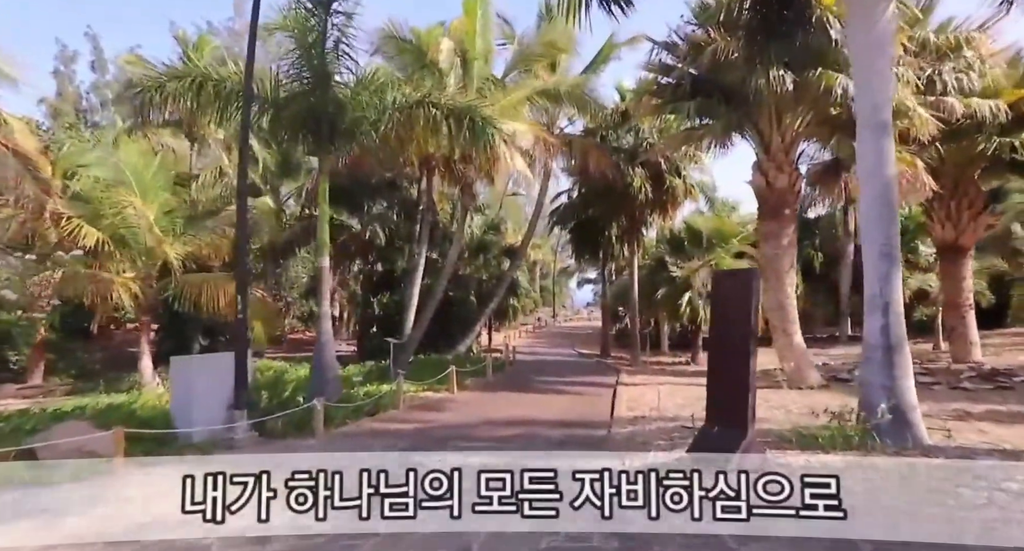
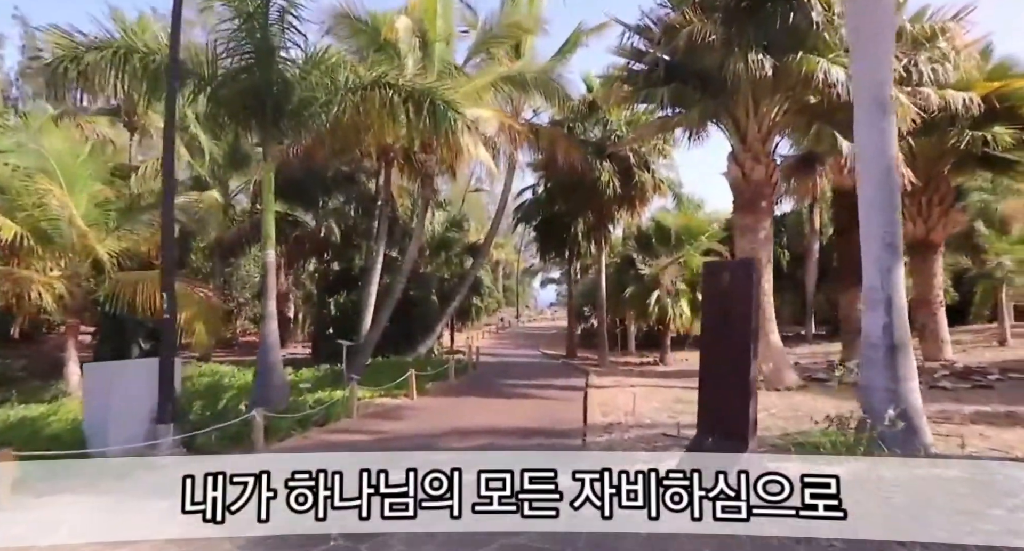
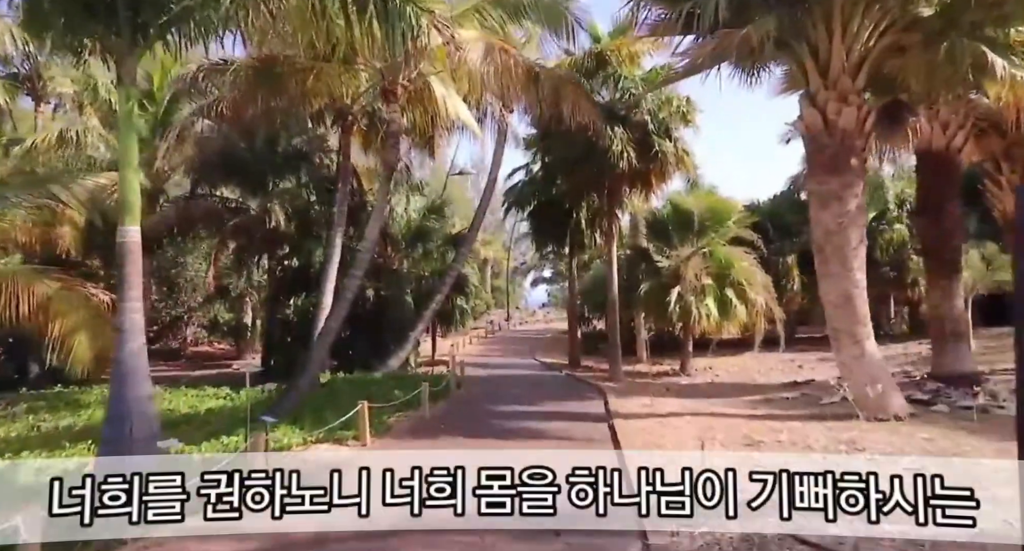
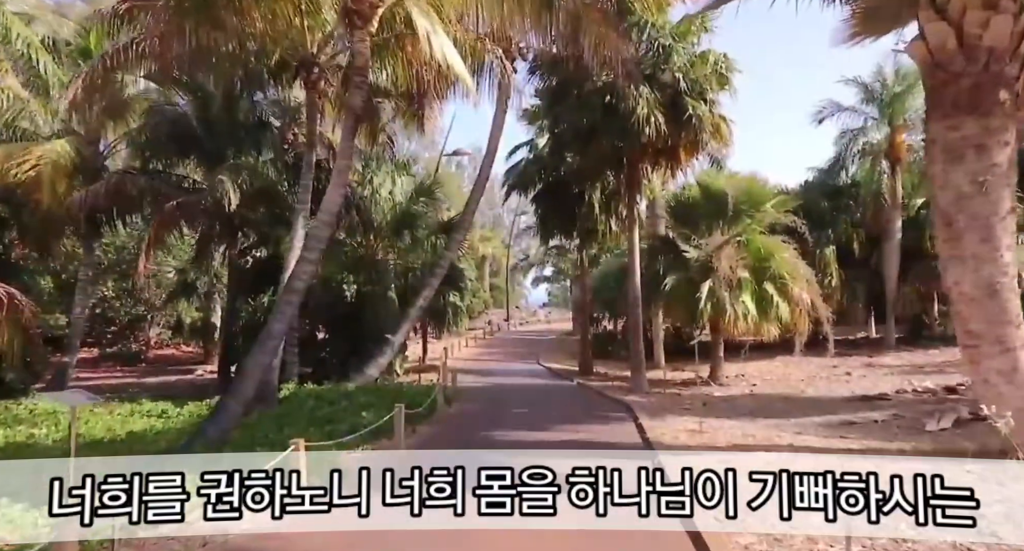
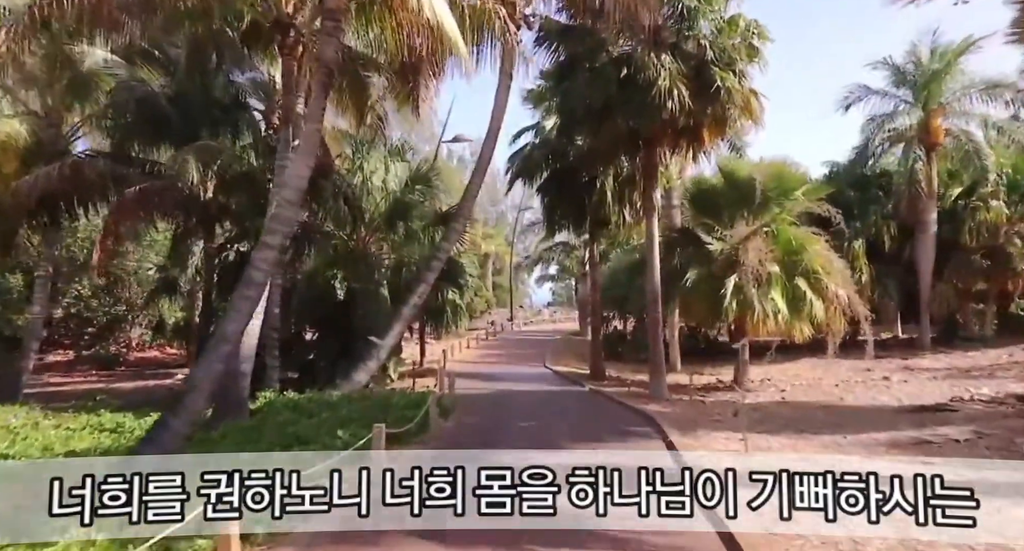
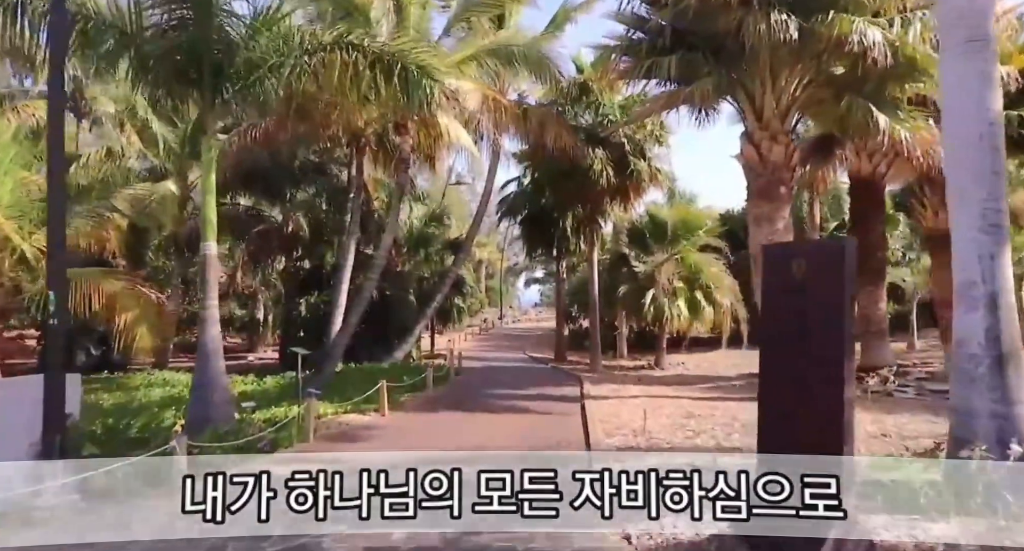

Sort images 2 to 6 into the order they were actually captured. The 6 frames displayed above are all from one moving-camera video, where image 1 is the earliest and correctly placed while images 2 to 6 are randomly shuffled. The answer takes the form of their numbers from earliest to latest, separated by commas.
2, 6, 3, 4, 5
